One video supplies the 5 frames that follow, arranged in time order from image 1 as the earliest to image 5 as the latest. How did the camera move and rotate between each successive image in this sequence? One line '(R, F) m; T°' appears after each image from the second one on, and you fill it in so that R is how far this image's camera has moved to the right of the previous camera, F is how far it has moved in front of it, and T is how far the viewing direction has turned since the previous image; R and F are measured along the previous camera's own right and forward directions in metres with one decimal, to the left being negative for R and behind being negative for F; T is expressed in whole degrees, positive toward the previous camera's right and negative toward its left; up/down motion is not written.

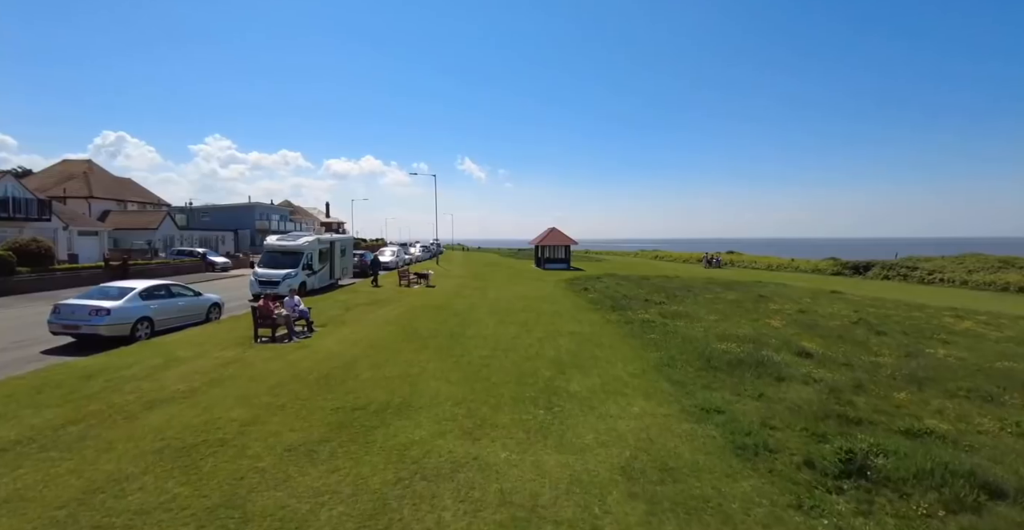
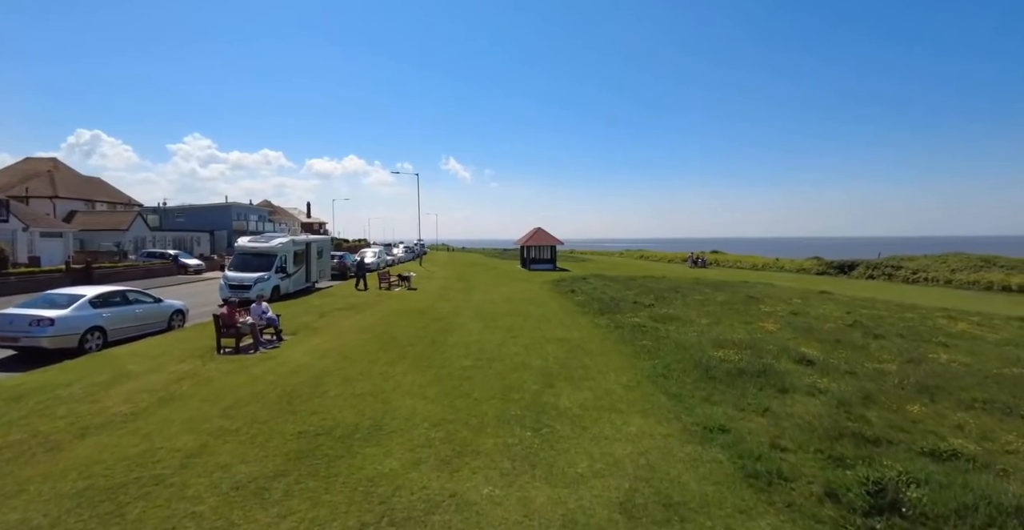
(0.0, +0.8) m; +2°
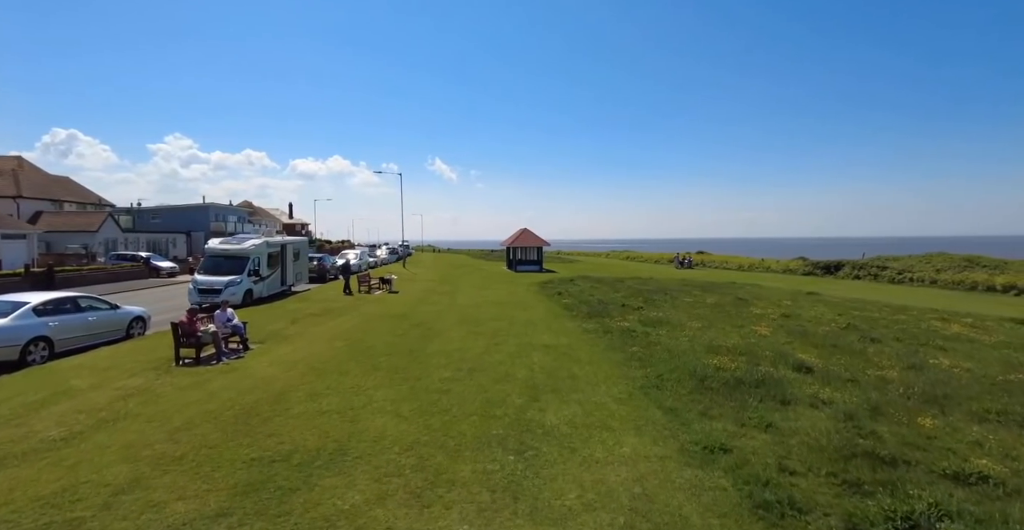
(+0.1, +0.7) m; +2°
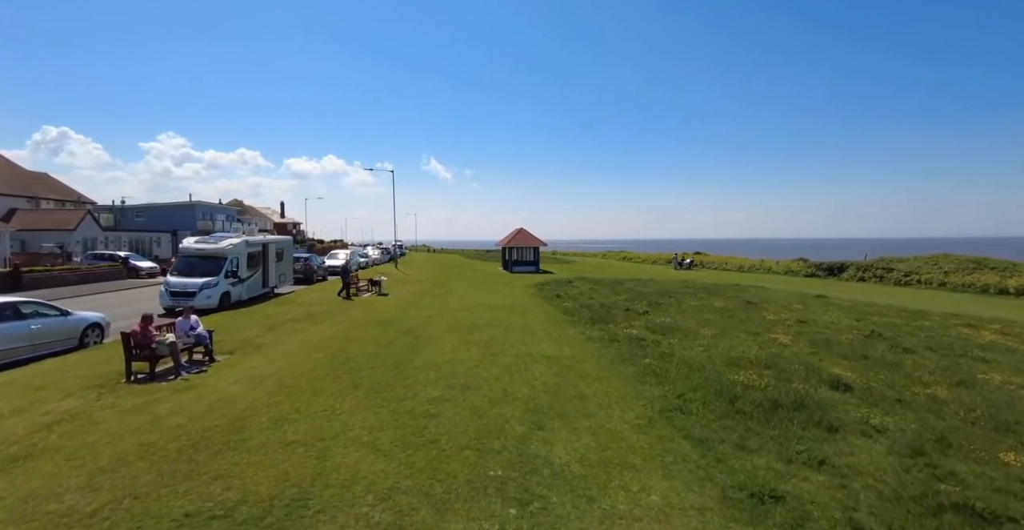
(-0.1, +1.2) m; +1°
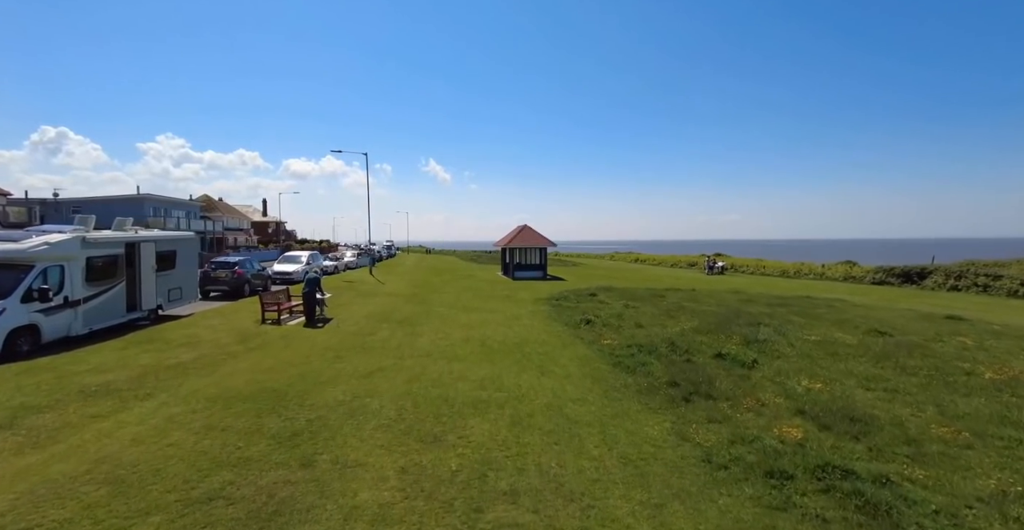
(-0.2, +7.7) m; 0°
